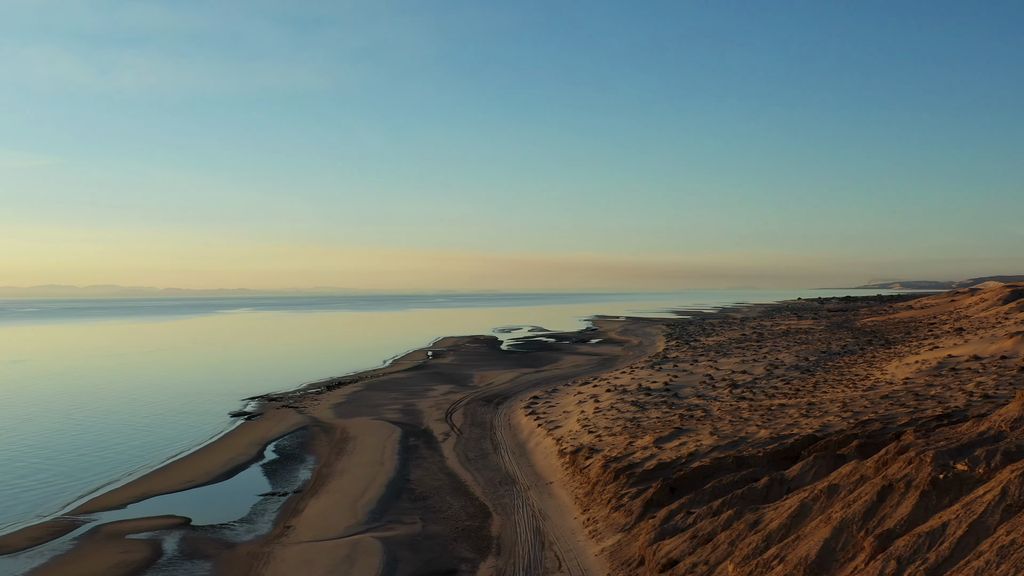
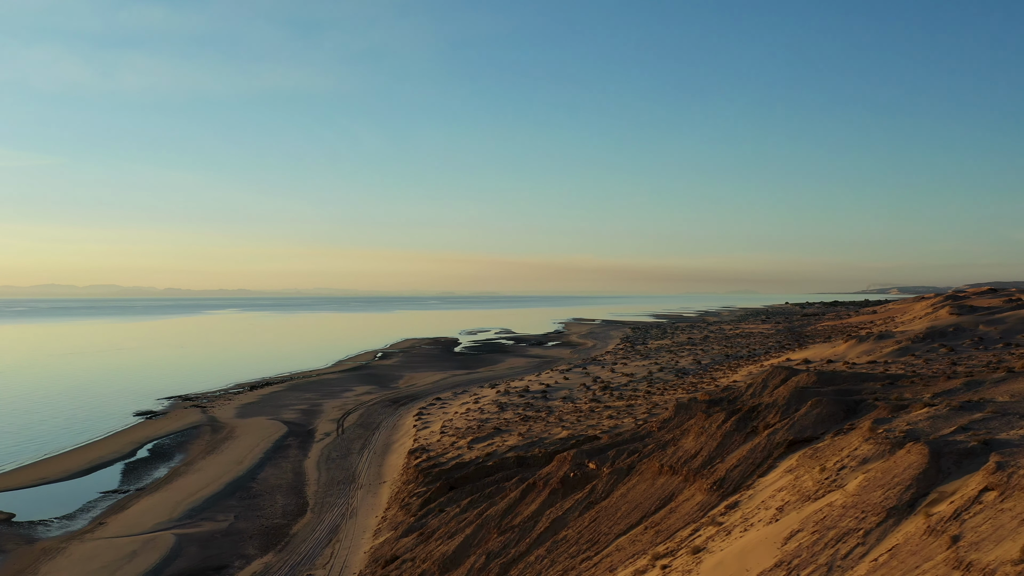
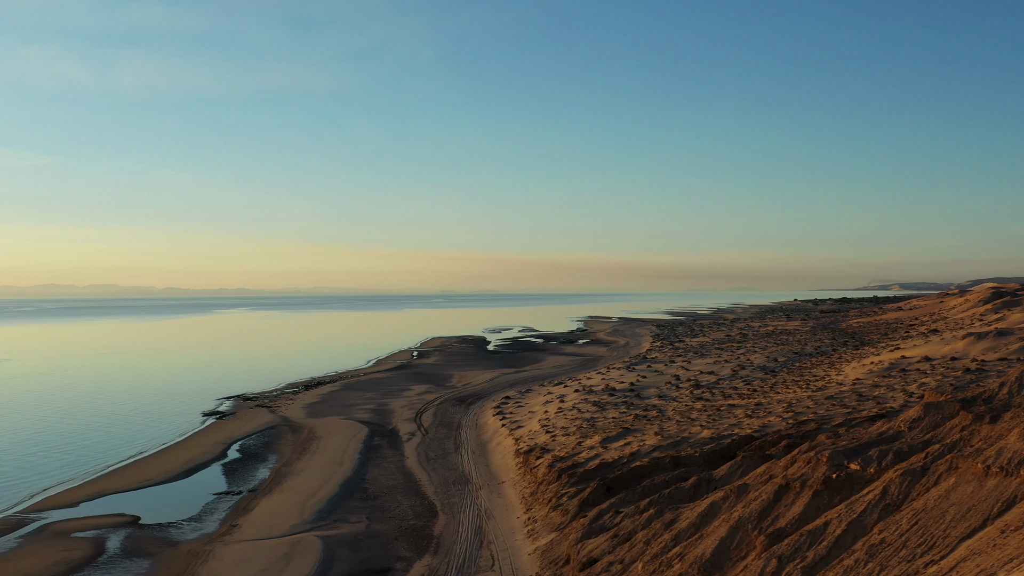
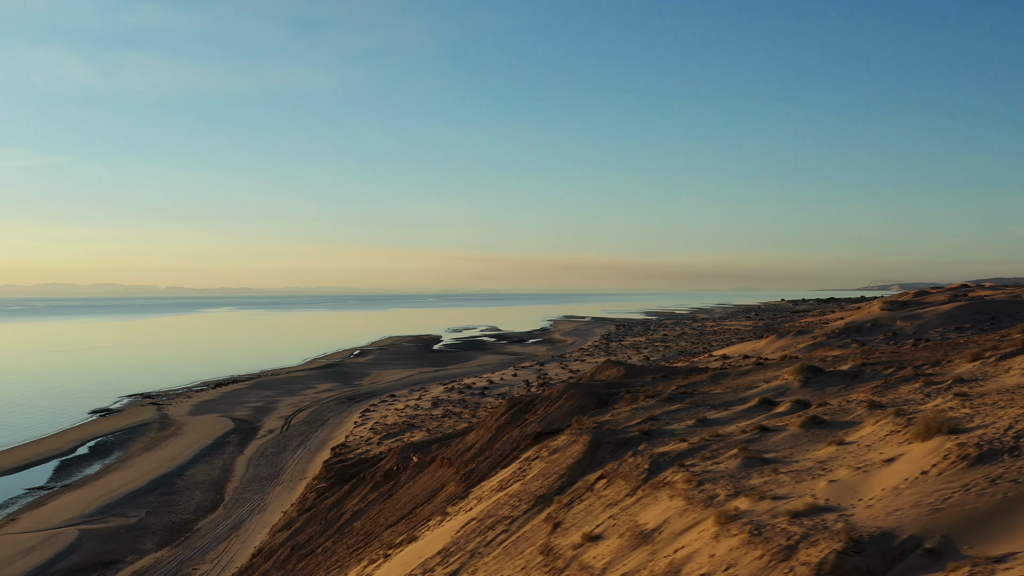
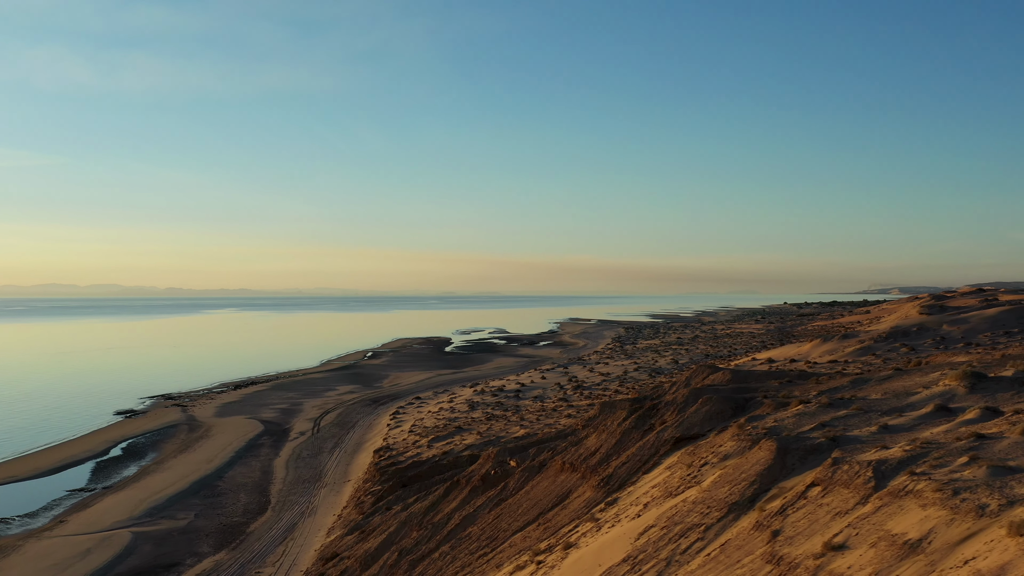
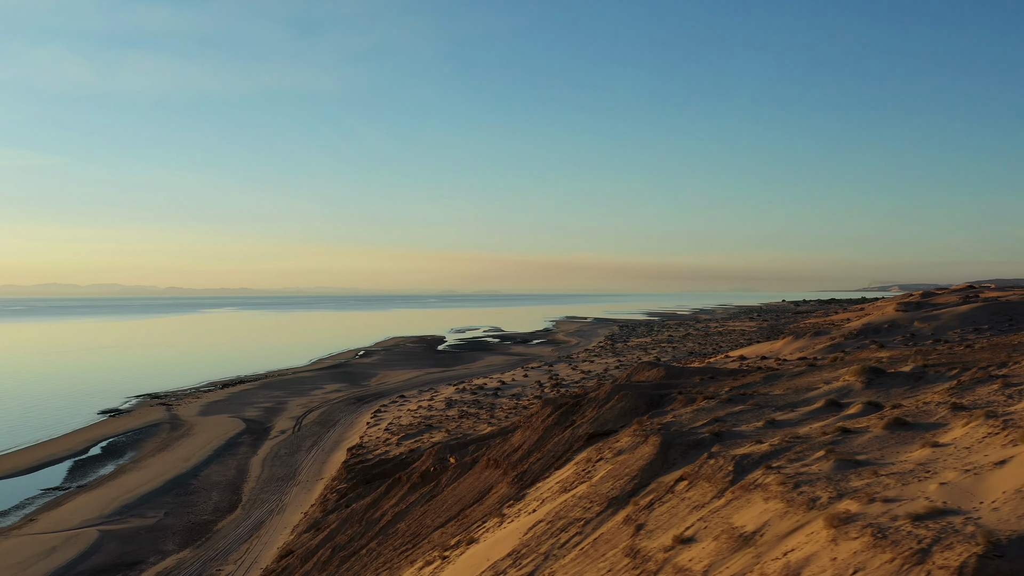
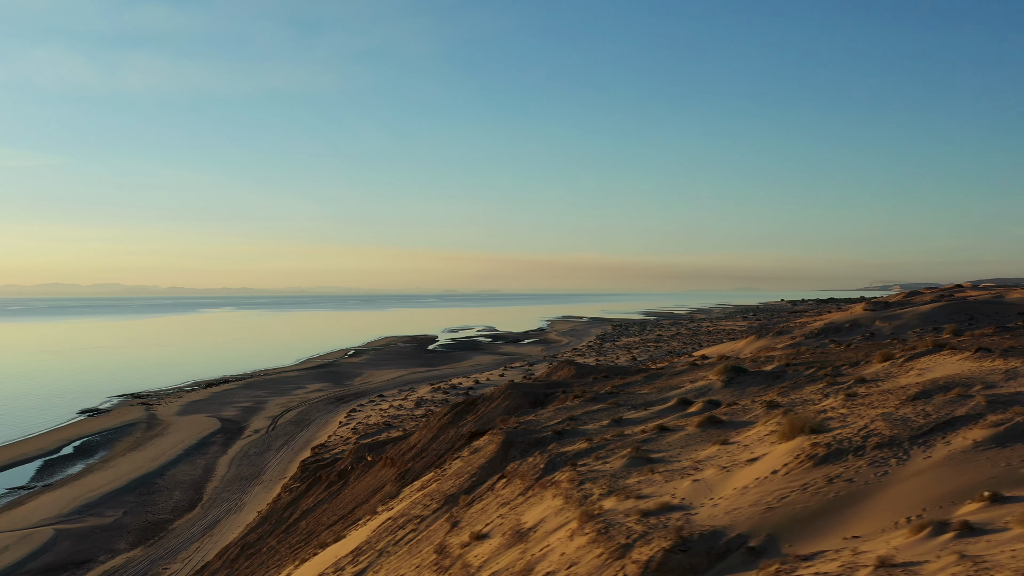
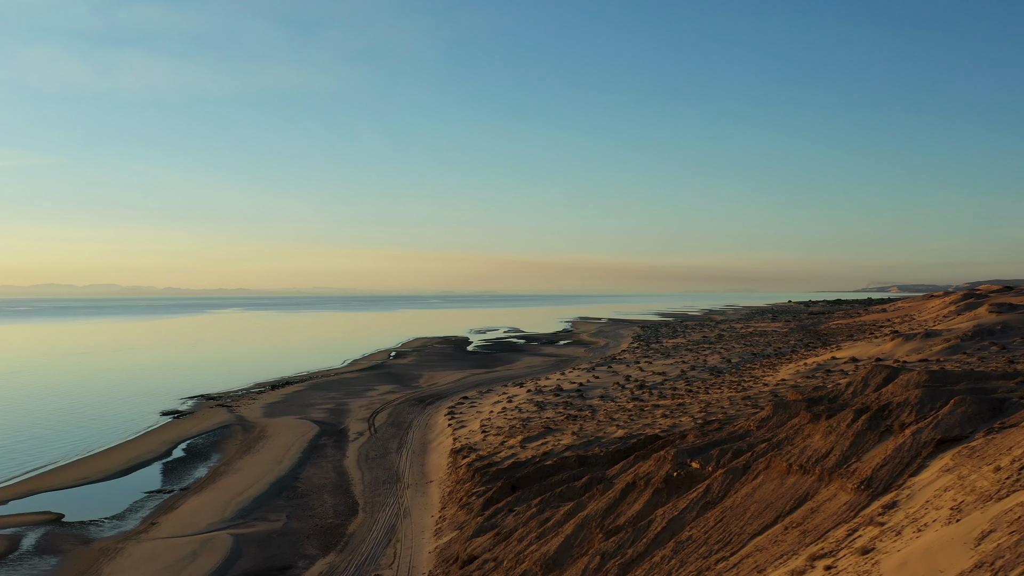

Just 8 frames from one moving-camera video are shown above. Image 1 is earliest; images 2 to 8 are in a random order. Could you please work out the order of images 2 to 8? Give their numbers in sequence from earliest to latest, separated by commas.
3, 8, 2, 5, 6, 4, 7
